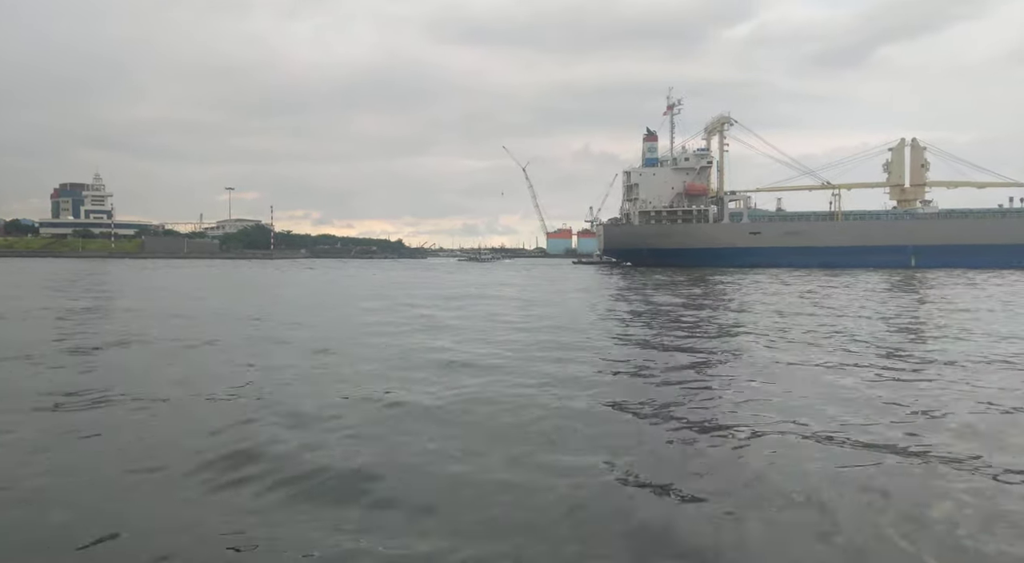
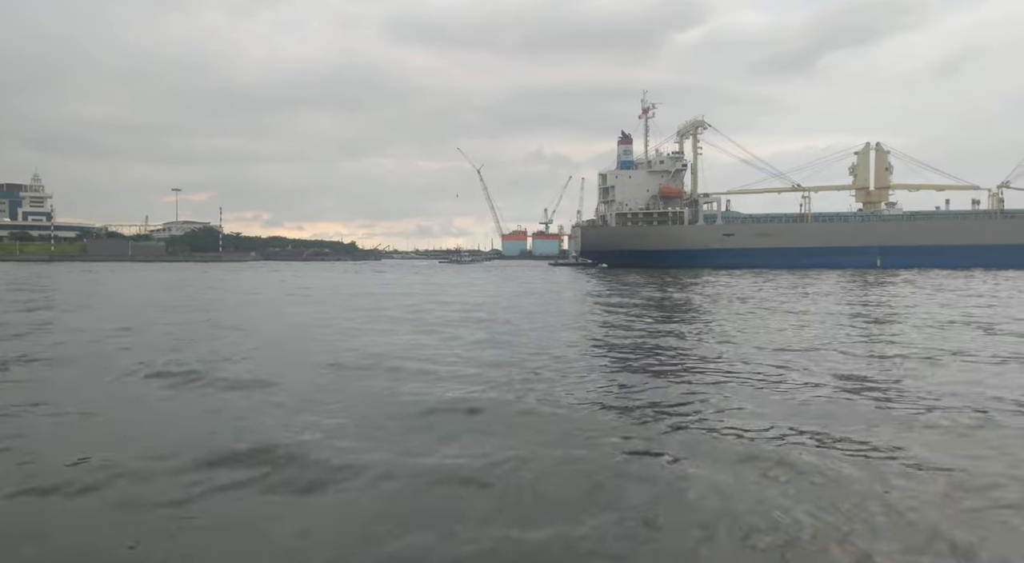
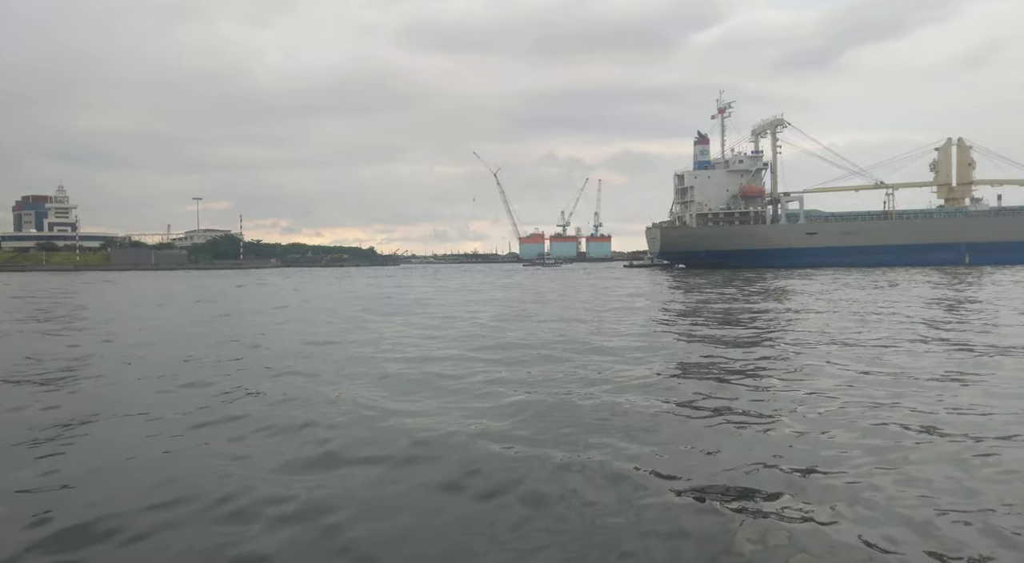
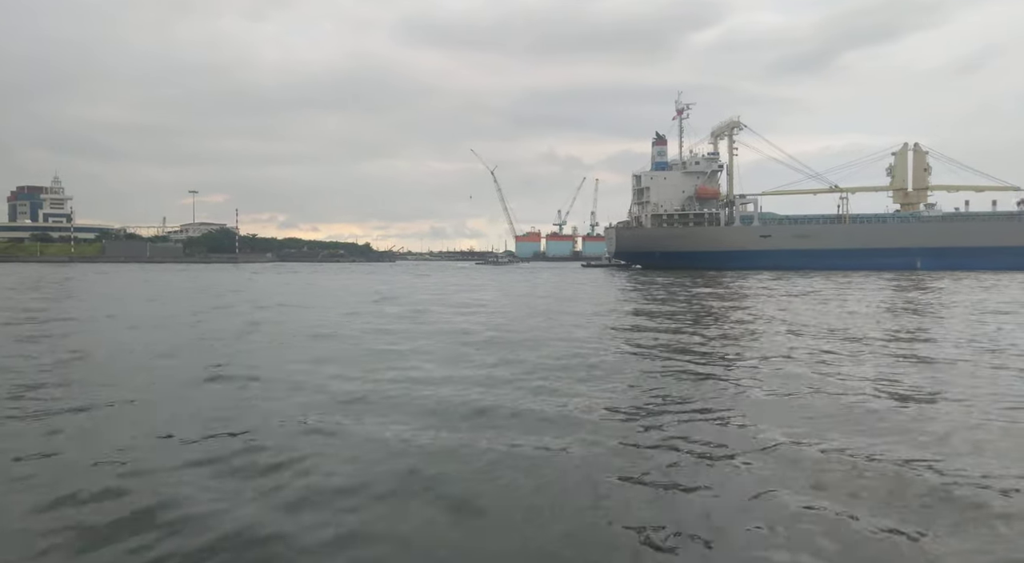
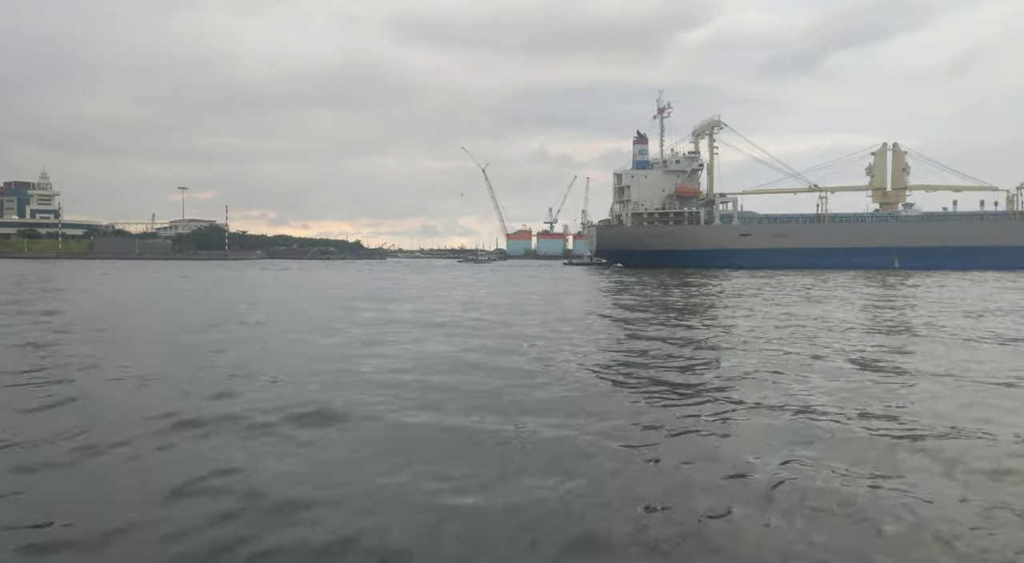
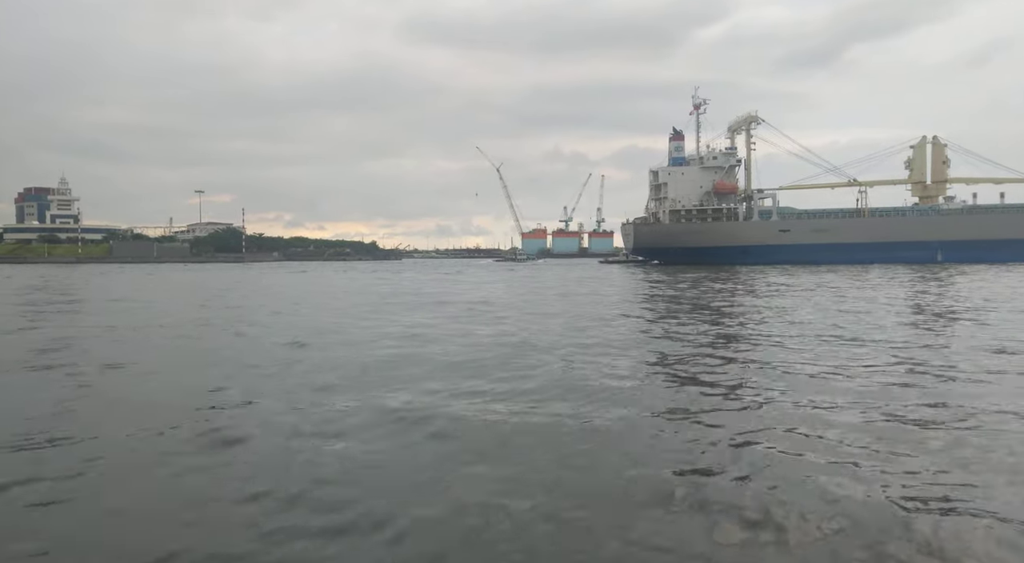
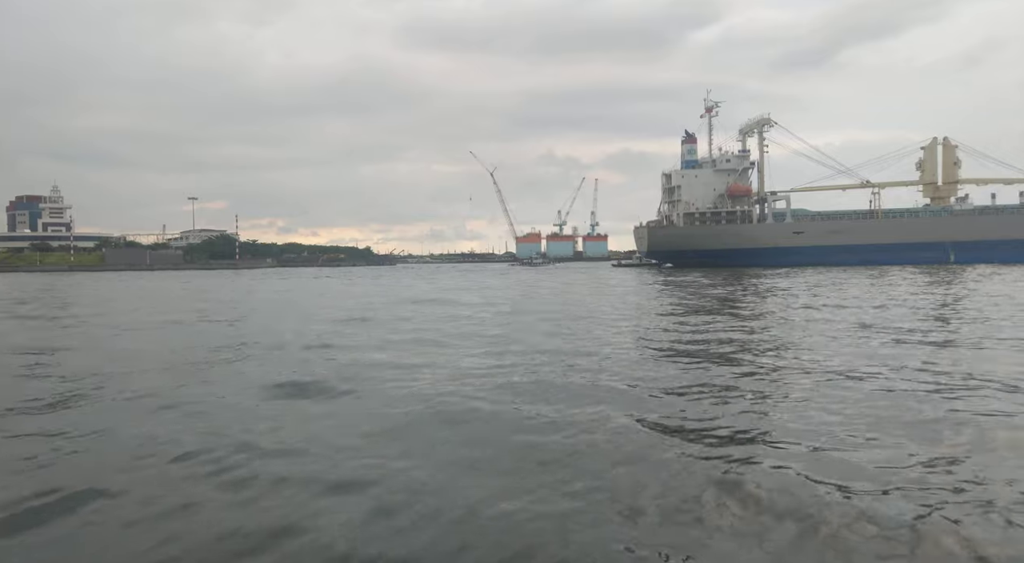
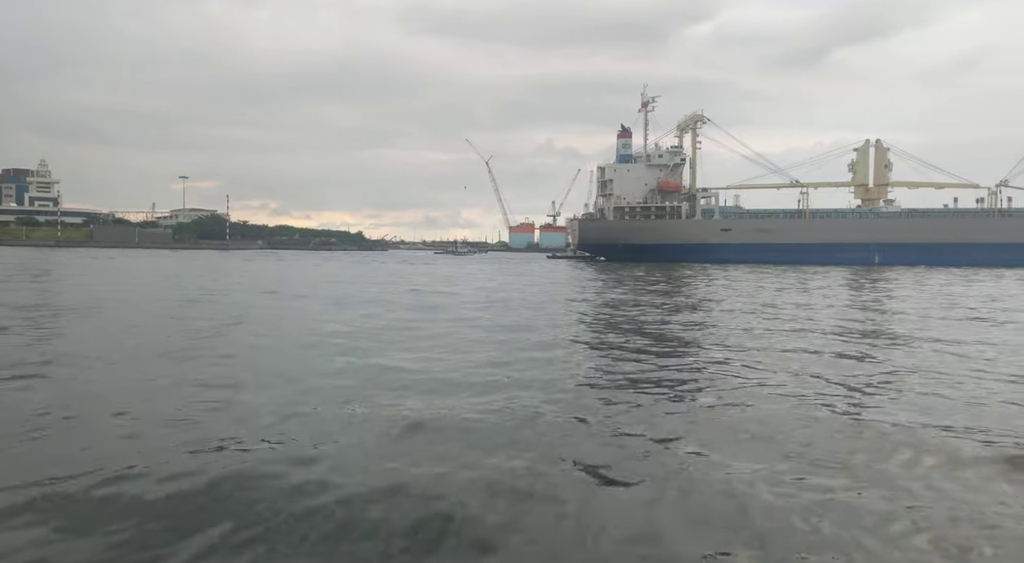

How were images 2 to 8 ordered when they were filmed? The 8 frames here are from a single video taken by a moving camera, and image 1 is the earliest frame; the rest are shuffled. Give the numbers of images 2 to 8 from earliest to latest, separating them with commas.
8, 2, 5, 4, 6, 7, 3
